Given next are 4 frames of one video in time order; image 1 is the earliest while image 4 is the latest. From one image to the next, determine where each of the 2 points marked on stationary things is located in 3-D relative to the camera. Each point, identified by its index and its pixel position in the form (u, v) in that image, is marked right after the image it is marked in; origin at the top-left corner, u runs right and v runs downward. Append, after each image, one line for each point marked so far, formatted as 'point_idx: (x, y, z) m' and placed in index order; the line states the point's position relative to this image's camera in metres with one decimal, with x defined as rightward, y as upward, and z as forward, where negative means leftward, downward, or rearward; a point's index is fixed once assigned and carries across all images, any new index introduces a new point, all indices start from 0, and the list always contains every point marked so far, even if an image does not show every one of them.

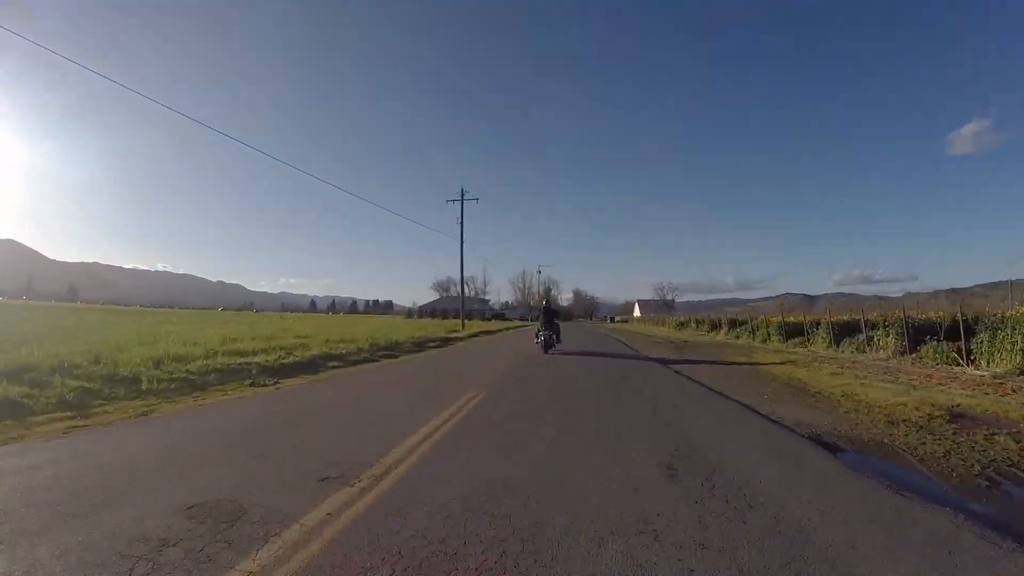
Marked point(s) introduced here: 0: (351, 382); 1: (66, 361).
0: (-3.7, -2.1, +15.6) m
1: (-9.7, -1.7, +15.2) m
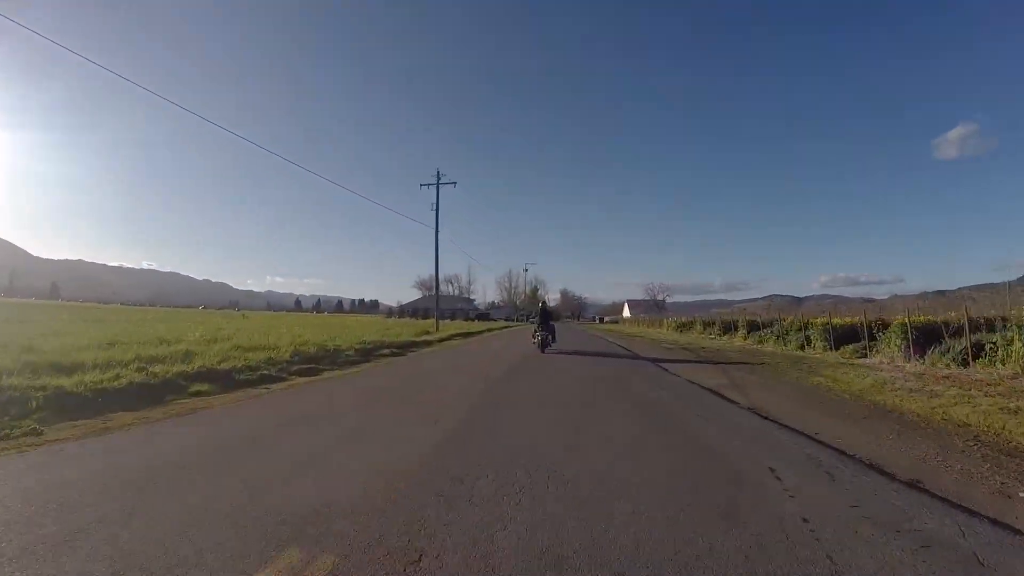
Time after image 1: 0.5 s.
0: (-3.6, -2.1, +15.4) m
1: (-9.6, -1.7, +14.9) m
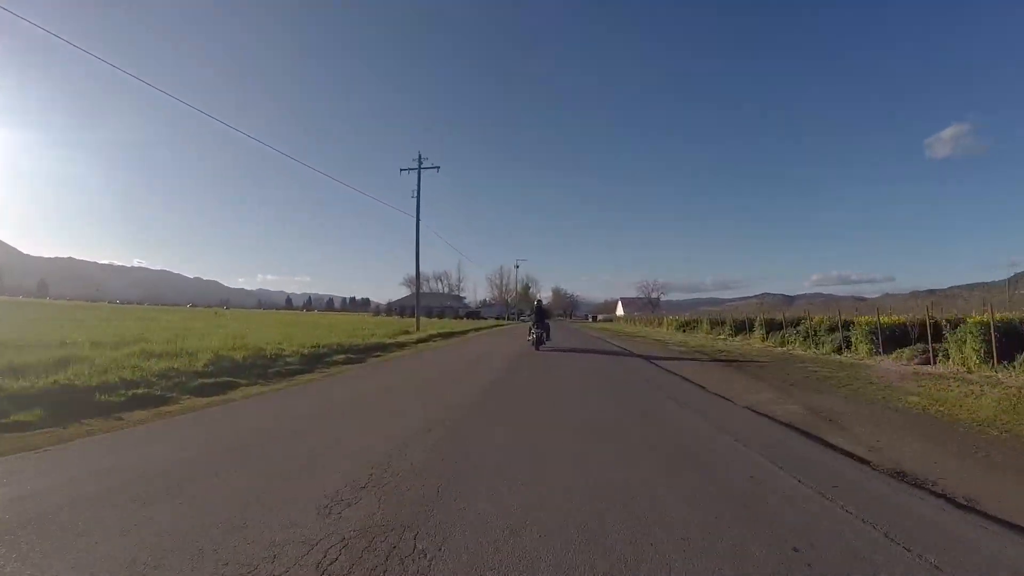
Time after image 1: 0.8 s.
0: (-3.8, -2.0, +14.3) m
1: (-9.8, -1.6, +13.7) m
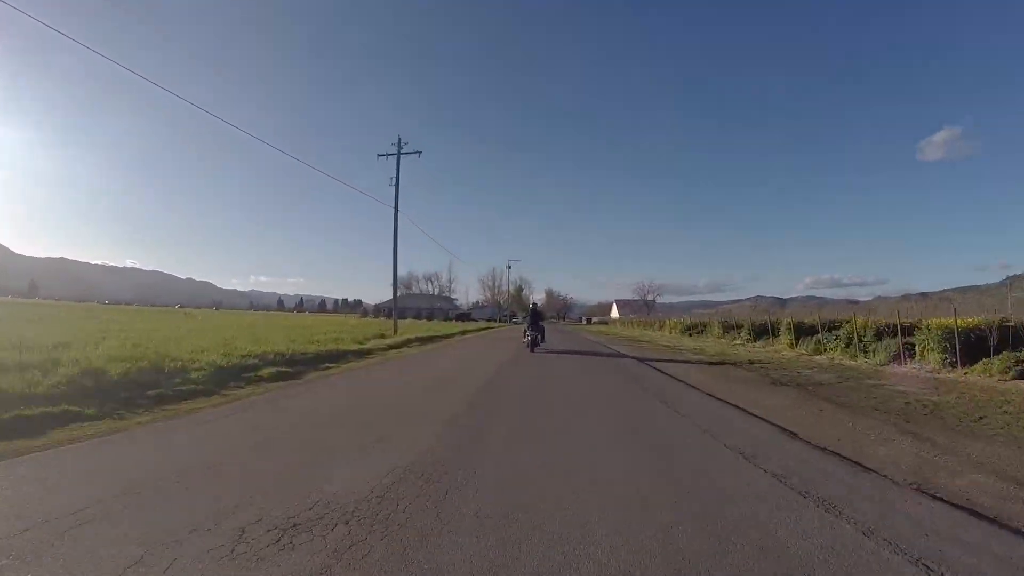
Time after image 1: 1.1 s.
0: (-4.0, -2.0, +13.2) m
1: (-9.9, -1.6, +12.5) m
